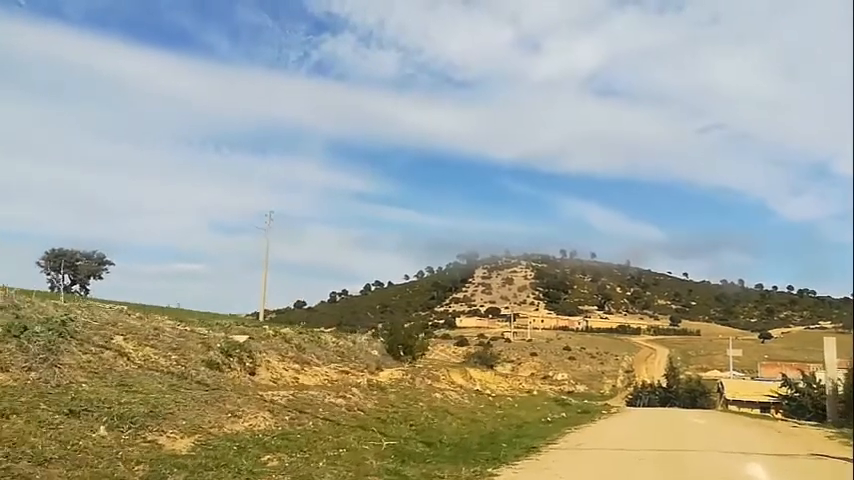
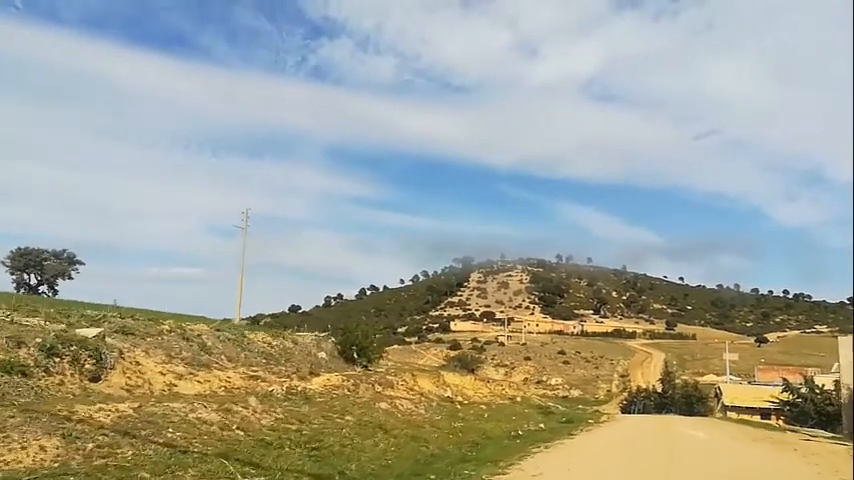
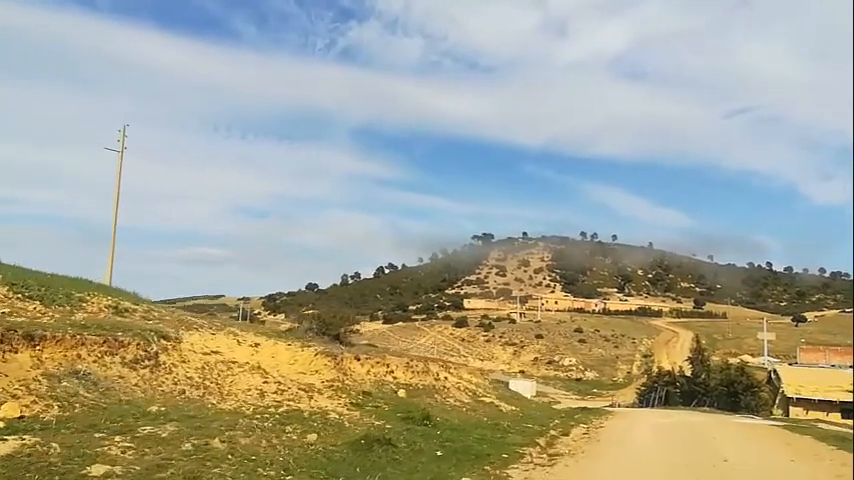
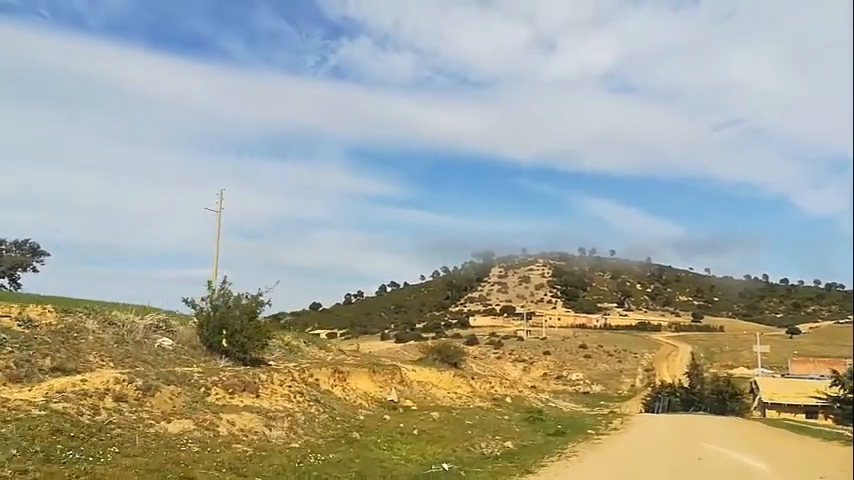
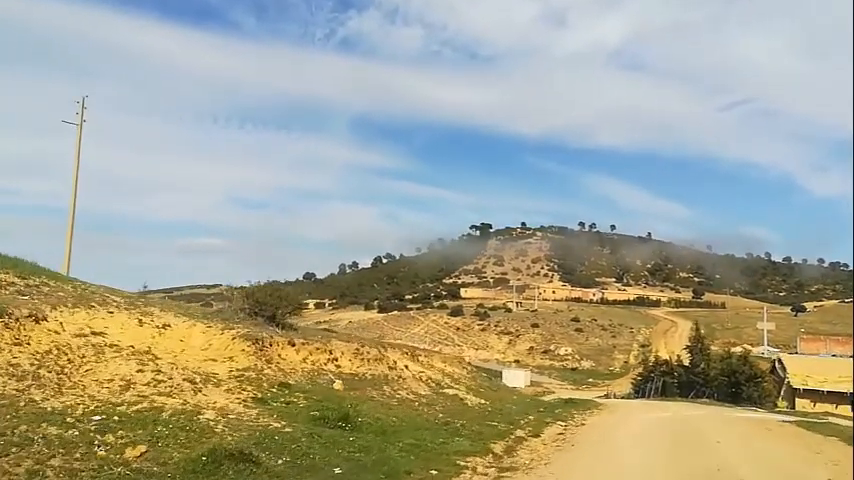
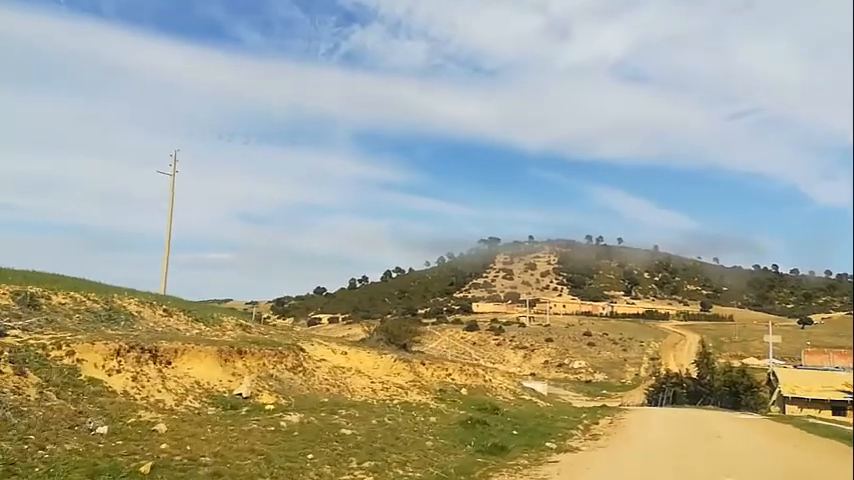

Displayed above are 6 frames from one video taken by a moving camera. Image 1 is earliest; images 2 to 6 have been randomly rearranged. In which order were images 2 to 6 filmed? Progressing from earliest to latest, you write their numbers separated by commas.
2, 4, 6, 3, 5
